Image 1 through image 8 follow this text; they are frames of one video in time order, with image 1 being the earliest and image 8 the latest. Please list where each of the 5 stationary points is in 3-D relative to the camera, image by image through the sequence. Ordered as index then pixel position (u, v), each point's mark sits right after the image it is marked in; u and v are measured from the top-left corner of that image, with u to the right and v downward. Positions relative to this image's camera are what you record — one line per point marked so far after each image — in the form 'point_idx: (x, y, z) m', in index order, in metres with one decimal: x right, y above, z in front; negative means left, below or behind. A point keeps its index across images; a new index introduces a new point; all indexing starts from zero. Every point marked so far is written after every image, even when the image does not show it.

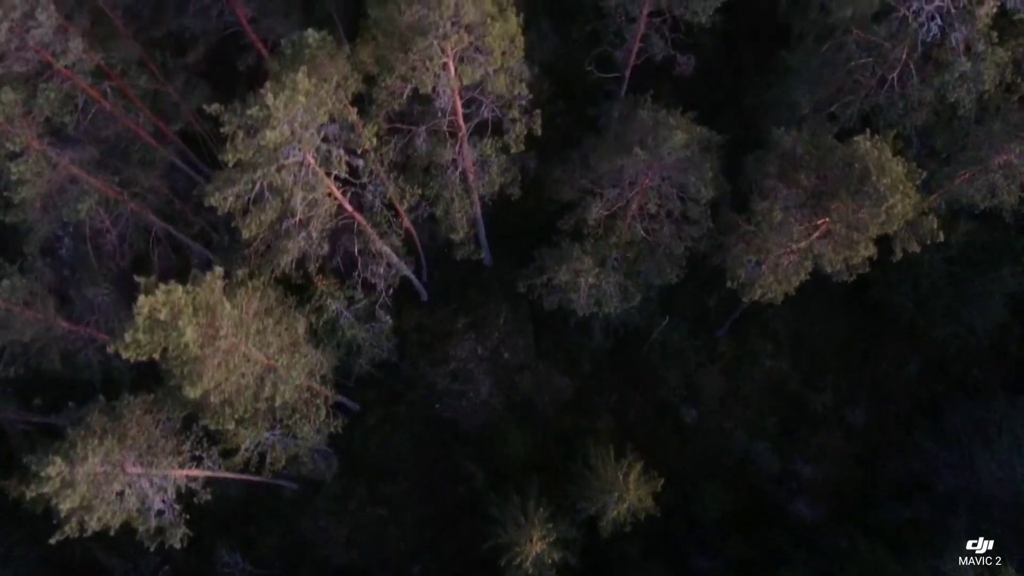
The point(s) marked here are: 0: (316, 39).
0: (-1.8, +2.2, +7.2) m
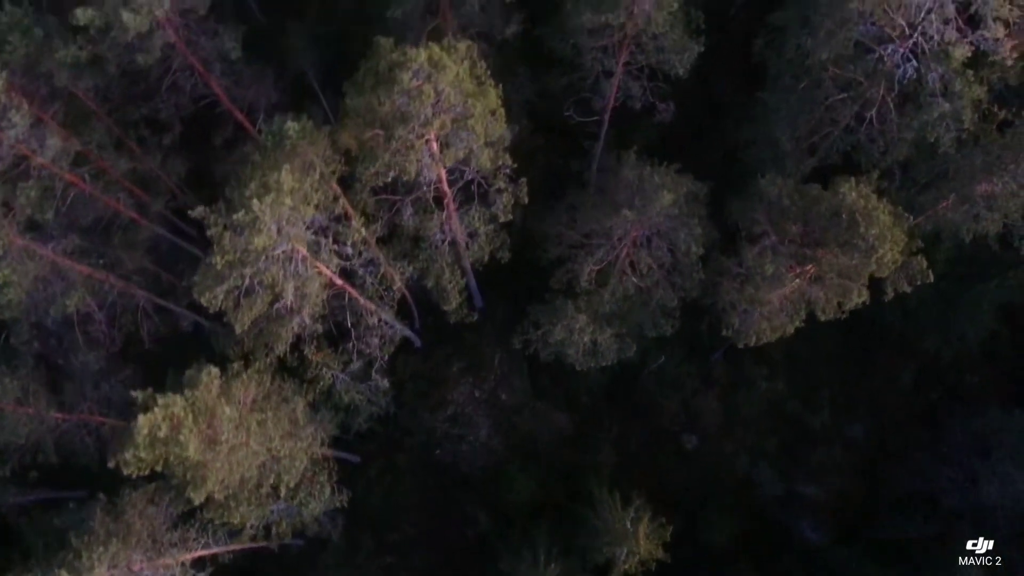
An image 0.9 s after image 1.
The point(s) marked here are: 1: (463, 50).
0: (-1.9, +1.4, +7.2) m
1: (-0.5, +2.1, +7.4) m
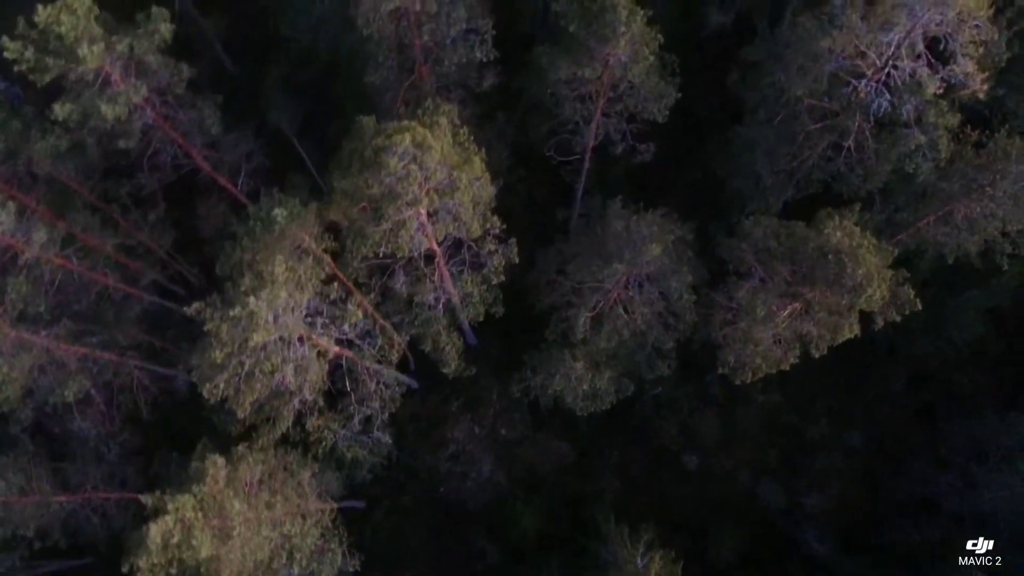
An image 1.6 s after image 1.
0: (-2.0, +0.6, +7.2) m
1: (-0.6, +1.5, +7.4) m
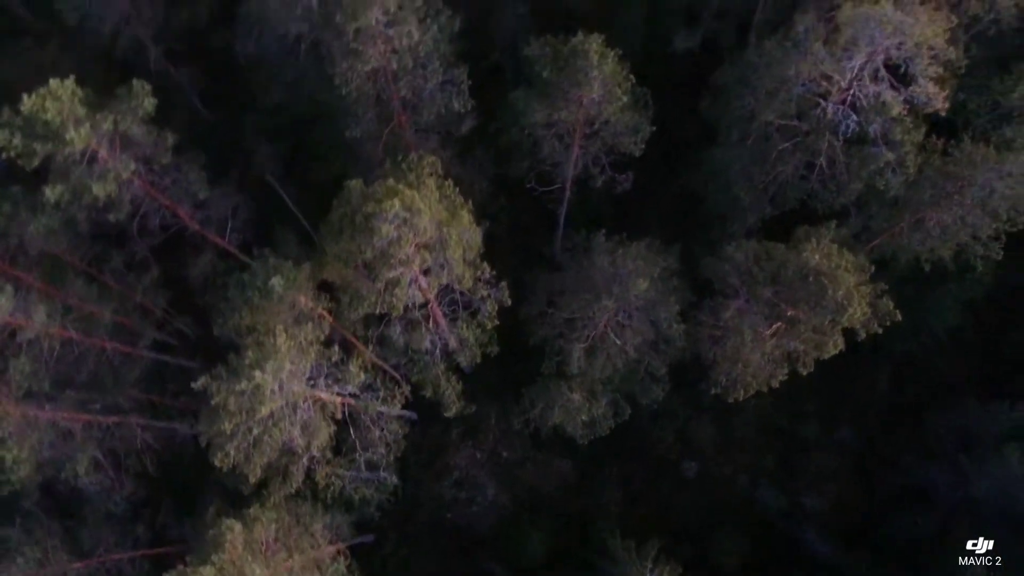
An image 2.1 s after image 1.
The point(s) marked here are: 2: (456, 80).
0: (-2.1, 0.0, +7.4) m
1: (-0.8, +1.0, +7.6) m
2: (-0.6, +2.3, +9.1) m
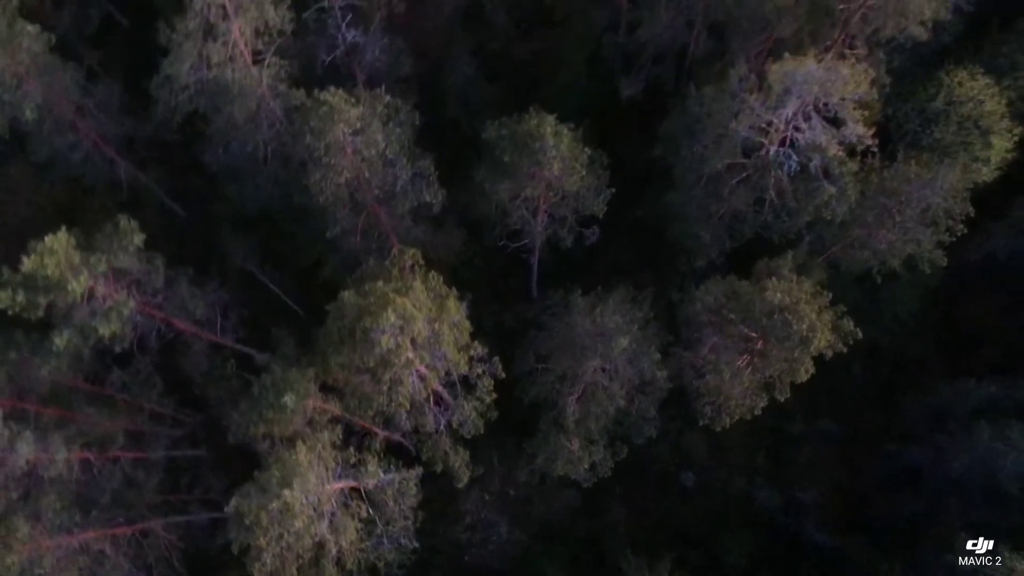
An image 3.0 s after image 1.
0: (-2.1, -1.1, +7.9) m
1: (-1.0, 0.0, +8.2) m
2: (-1.1, +1.4, +9.6) m
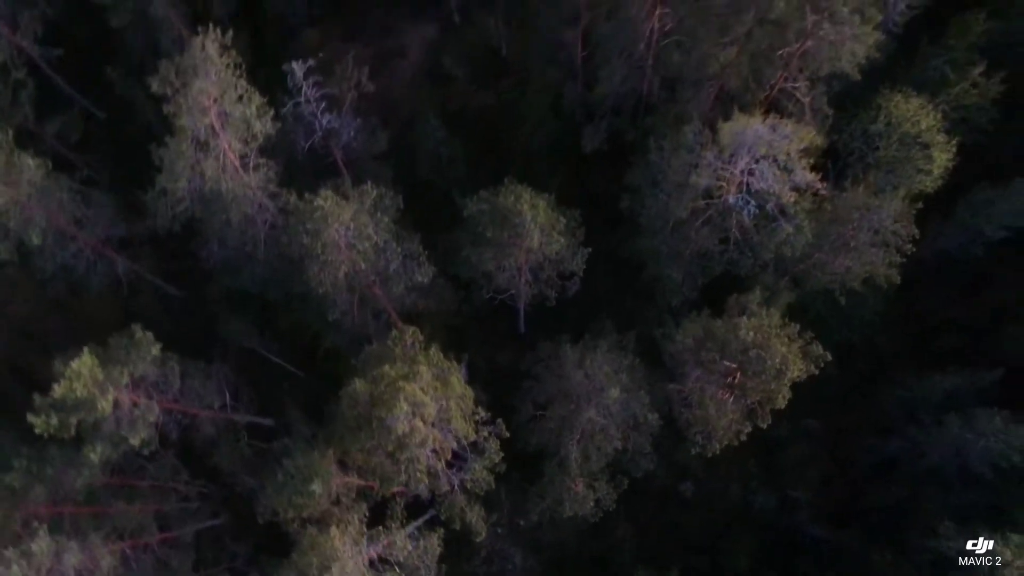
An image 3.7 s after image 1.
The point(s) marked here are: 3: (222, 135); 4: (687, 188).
0: (-2.0, -2.1, +8.6) m
1: (-1.0, -0.9, +8.9) m
2: (-1.3, +0.4, +10.3) m
3: (-3.4, +1.8, +9.5) m
4: (+2.3, +1.3, +10.7) m
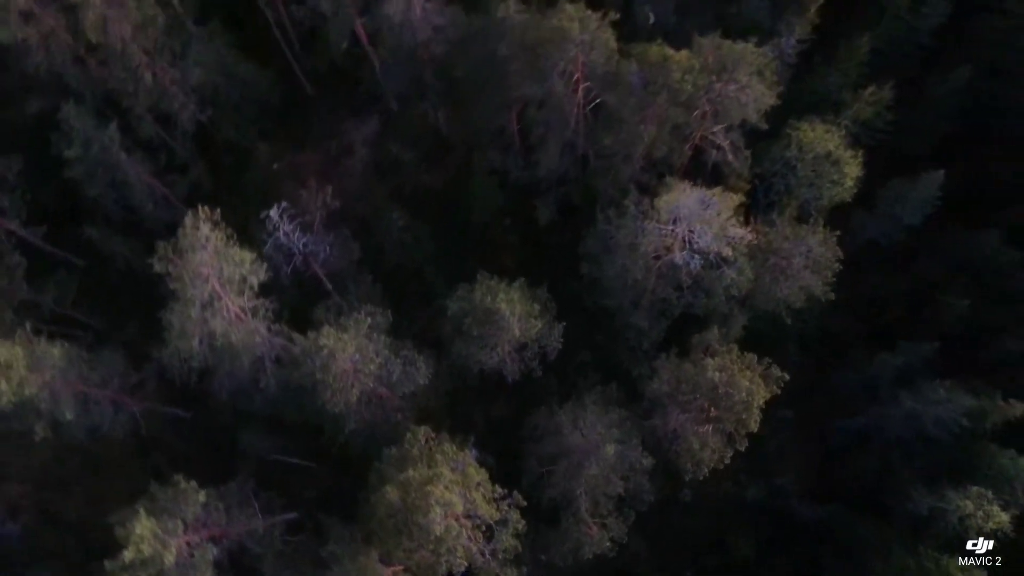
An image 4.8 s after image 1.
0: (-1.6, -3.7, +9.8) m
1: (-0.9, -2.3, +10.1) m
2: (-1.5, -1.0, +11.5) m
3: (-3.8, -0.1, +10.6) m
4: (+1.9, +0.5, +12.0) m
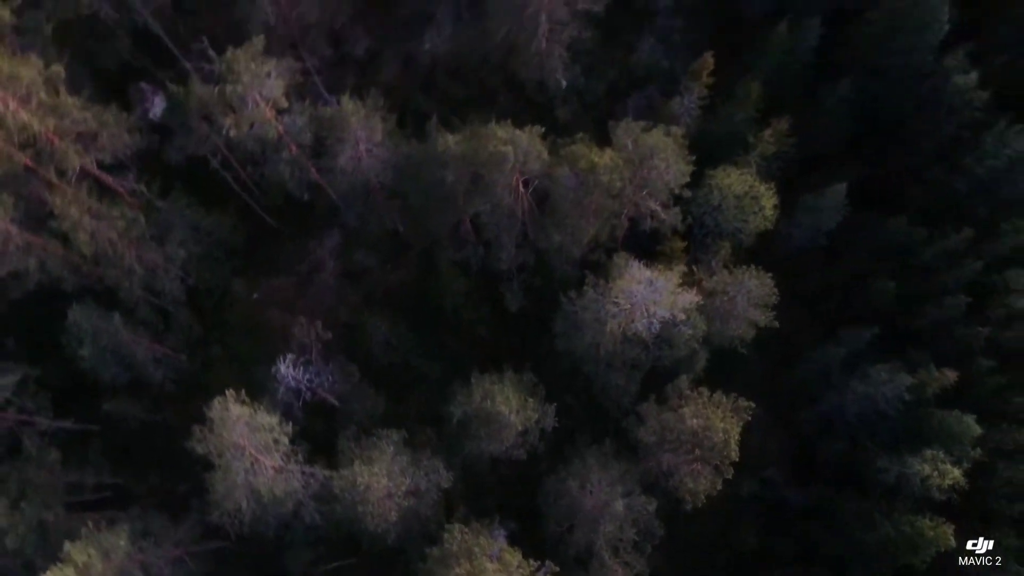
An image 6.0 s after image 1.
0: (-0.8, -5.6, +11.3) m
1: (-0.4, -4.0, +11.7) m
2: (-1.3, -2.9, +13.0) m
3: (-3.7, -2.5, +11.9) m
4: (+1.6, -0.7, +13.7) m
